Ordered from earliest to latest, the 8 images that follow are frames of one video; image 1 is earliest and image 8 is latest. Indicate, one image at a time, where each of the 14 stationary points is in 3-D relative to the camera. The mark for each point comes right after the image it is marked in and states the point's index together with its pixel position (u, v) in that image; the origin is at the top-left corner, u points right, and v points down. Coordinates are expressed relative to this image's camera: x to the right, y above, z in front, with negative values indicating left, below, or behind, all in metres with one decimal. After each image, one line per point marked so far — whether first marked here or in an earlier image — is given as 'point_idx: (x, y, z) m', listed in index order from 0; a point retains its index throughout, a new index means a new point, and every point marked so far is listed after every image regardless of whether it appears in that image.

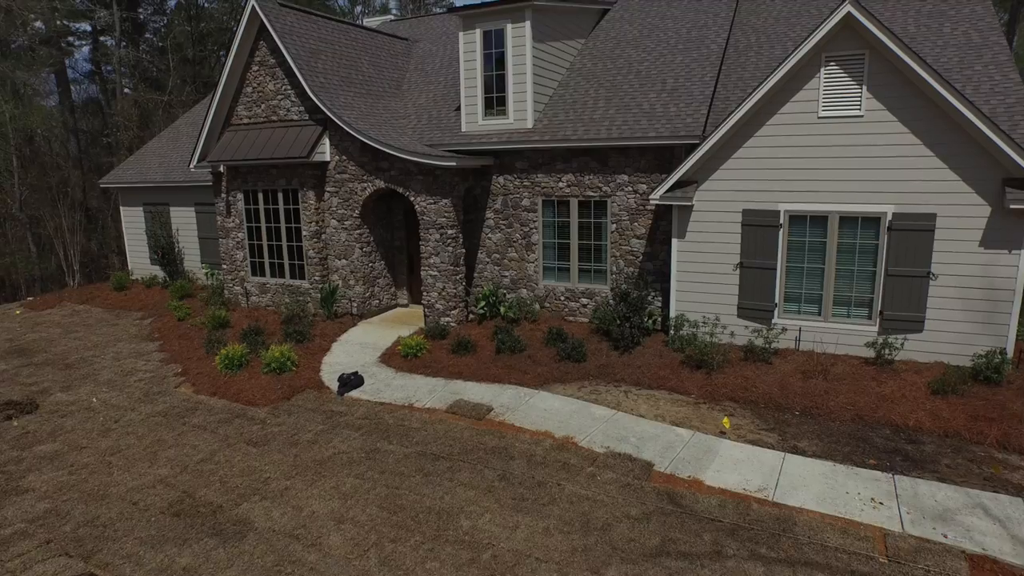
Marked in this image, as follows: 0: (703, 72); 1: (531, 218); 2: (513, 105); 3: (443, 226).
0: (+6.9, +7.8, +13.2) m
1: (+0.7, +2.5, +13.3) m
2: (0.0, +6.5, +13.1) m
3: (-2.4, +2.2, +12.8) m
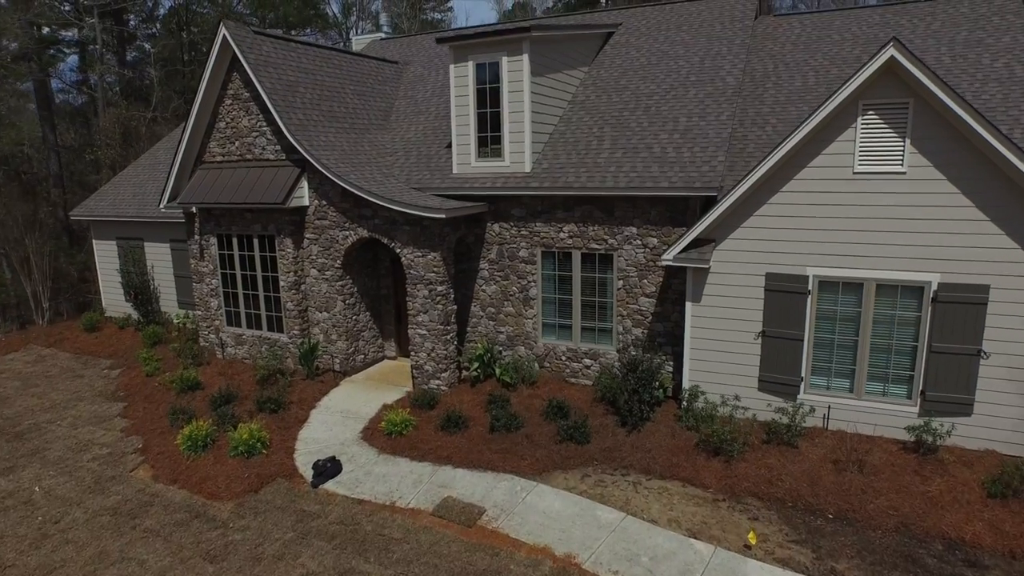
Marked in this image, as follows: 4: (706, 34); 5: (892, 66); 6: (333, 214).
0: (+6.7, +5.9, +11.9) m
1: (+0.5, +0.6, +12.1) m
2: (-0.1, +4.6, +11.9) m
3: (-2.5, +0.2, +11.6) m
4: (+7.7, +10.2, +14.5) m
5: (+8.9, +5.2, +8.6) m
6: (-6.1, +2.5, +12.4) m
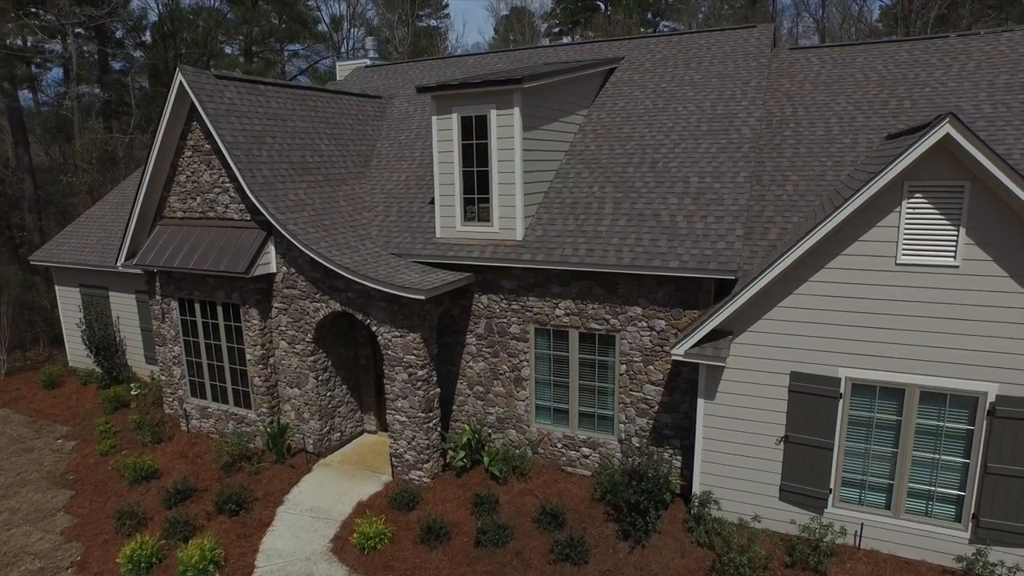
0: (+6.4, +3.6, +10.6) m
1: (+0.2, -1.8, +10.8) m
2: (-0.4, +2.2, +10.6) m
3: (-2.8, -2.2, +10.3) m
4: (+7.4, +7.9, +13.2) m
5: (+8.6, +2.9, +7.3) m
6: (-6.4, +0.1, +11.1) m
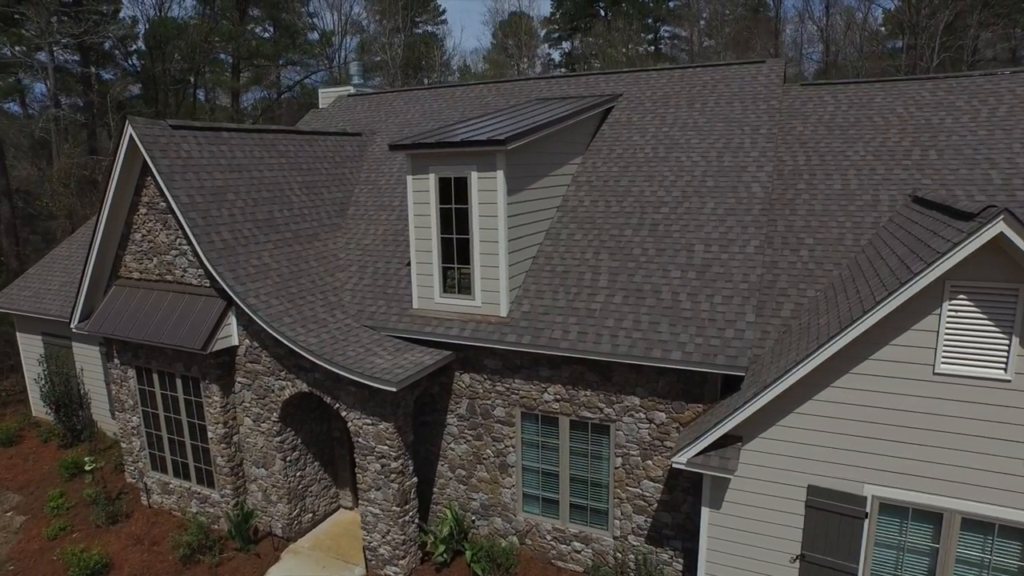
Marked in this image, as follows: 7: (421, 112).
0: (+6.0, +1.5, +9.5) m
1: (-0.2, -3.9, +9.8) m
2: (-0.9, +0.2, +9.5) m
3: (-3.2, -4.2, +9.3) m
4: (+7.0, +5.8, +12.1) m
5: (+8.2, +0.8, +6.2) m
6: (-6.8, -2.0, +10.1) m
7: (-3.9, +7.6, +15.6) m
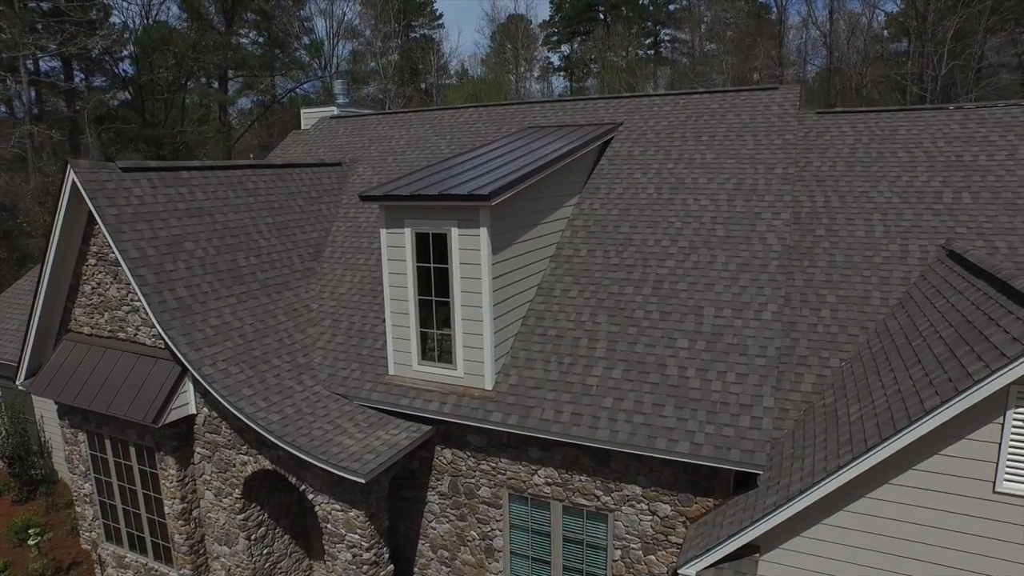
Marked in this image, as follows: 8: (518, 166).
0: (+5.7, -0.1, +8.5) m
1: (-0.5, -5.4, +8.7) m
2: (-1.2, -1.4, +8.5) m
3: (-3.5, -5.8, +8.3) m
4: (+6.7, +4.2, +11.0) m
5: (+7.9, -0.8, +5.1) m
6: (-7.1, -3.5, +9.0) m
7: (-4.2, +6.0, +14.6) m
8: (+0.2, +3.2, +9.5) m
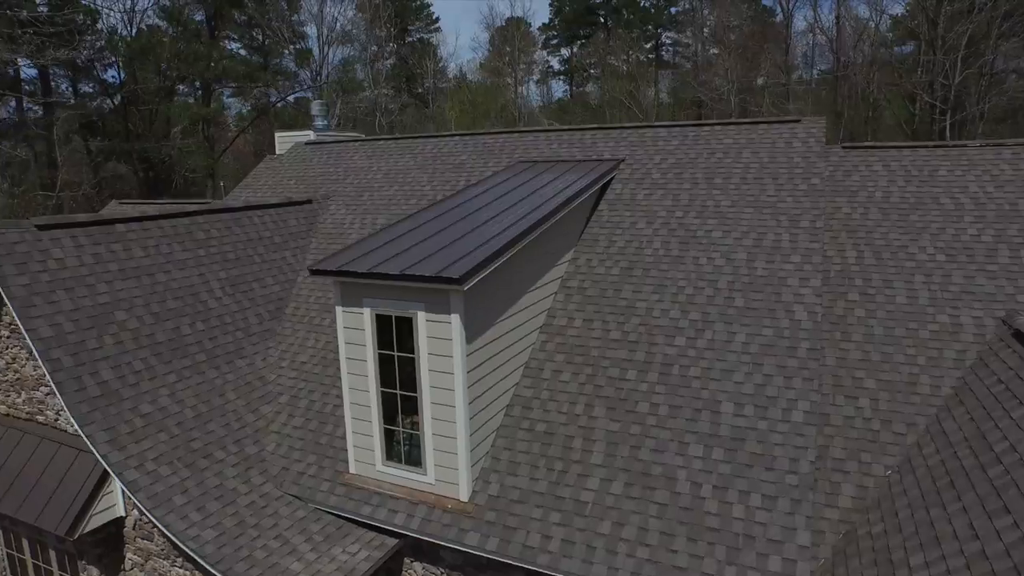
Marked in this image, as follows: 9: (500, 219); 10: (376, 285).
0: (+5.3, -1.9, +7.1) m
1: (-0.9, -7.2, +7.4) m
2: (-1.6, -3.2, +7.1) m
3: (-3.9, -7.6, +6.9) m
4: (+6.3, +2.5, +9.6) m
5: (+7.5, -2.6, +3.7) m
6: (-7.5, -5.3, +7.7) m
7: (-4.6, +4.3, +13.2) m
8: (-0.1, +1.4, +8.1) m
9: (-0.1, +1.8, +8.7) m
10: (-2.5, +0.1, +6.8) m
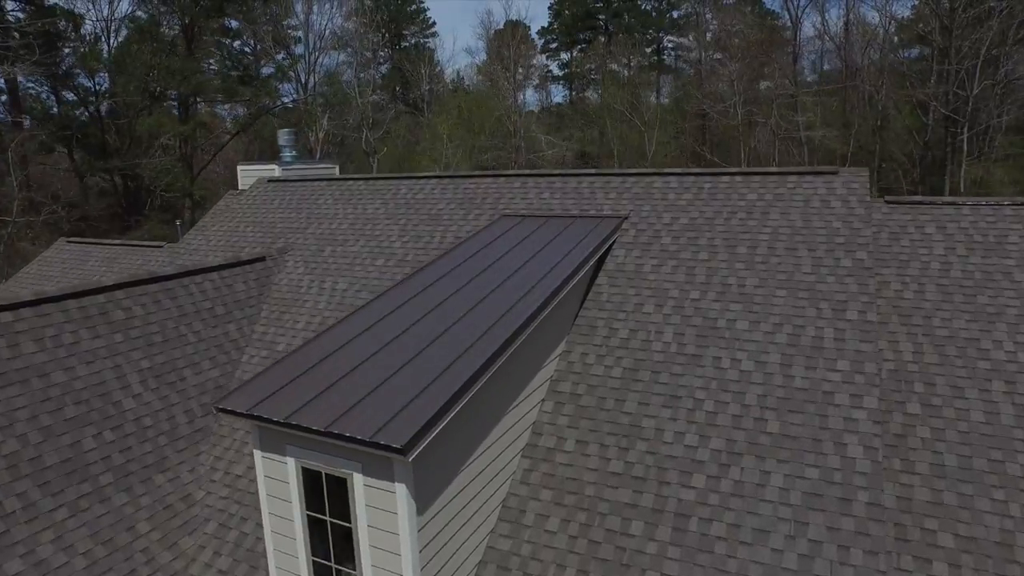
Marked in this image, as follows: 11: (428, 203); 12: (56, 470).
0: (+4.8, -4.0, +5.4) m
1: (-1.3, -9.3, +5.7) m
2: (-2.0, -5.3, +5.4) m
3: (-4.4, -9.7, +5.3) m
4: (+5.9, +0.4, +7.9) m
5: (+7.0, -4.7, +2.0) m
6: (-7.9, -7.4, +6.1) m
7: (-5.0, +2.2, +11.5) m
8: (-0.6, -0.7, +6.4) m
9: (-0.6, -0.3, +7.0) m
10: (-3.0, -2.0, +5.1) m
11: (-2.6, +2.6, +11.2) m
12: (-8.6, -3.5, +6.9) m
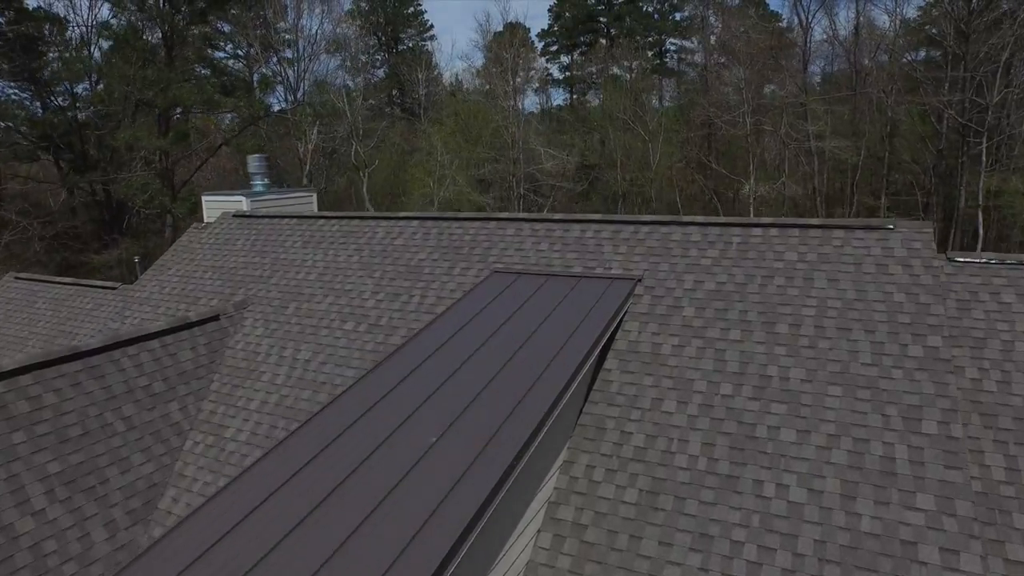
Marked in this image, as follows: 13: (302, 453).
0: (+4.7, -5.6, +3.9) m
1: (-1.5, -10.9, +4.3) m
2: (-2.2, -6.9, +4.0) m
3: (-4.6, -11.3, +3.8) m
4: (+5.7, -1.2, +6.4) m
5: (+6.8, -6.3, +0.5) m
6: (-8.1, -9.0, +4.6) m
7: (-5.2, +0.6, +10.0) m
8: (-0.8, -2.3, +5.0) m
9: (-0.8, -2.0, +5.5) m
10: (-3.2, -3.7, +3.7) m
11: (-2.8, +0.9, +9.7) m
12: (-8.8, -5.1, +5.4) m
13: (-3.4, -2.5, +5.0) m
